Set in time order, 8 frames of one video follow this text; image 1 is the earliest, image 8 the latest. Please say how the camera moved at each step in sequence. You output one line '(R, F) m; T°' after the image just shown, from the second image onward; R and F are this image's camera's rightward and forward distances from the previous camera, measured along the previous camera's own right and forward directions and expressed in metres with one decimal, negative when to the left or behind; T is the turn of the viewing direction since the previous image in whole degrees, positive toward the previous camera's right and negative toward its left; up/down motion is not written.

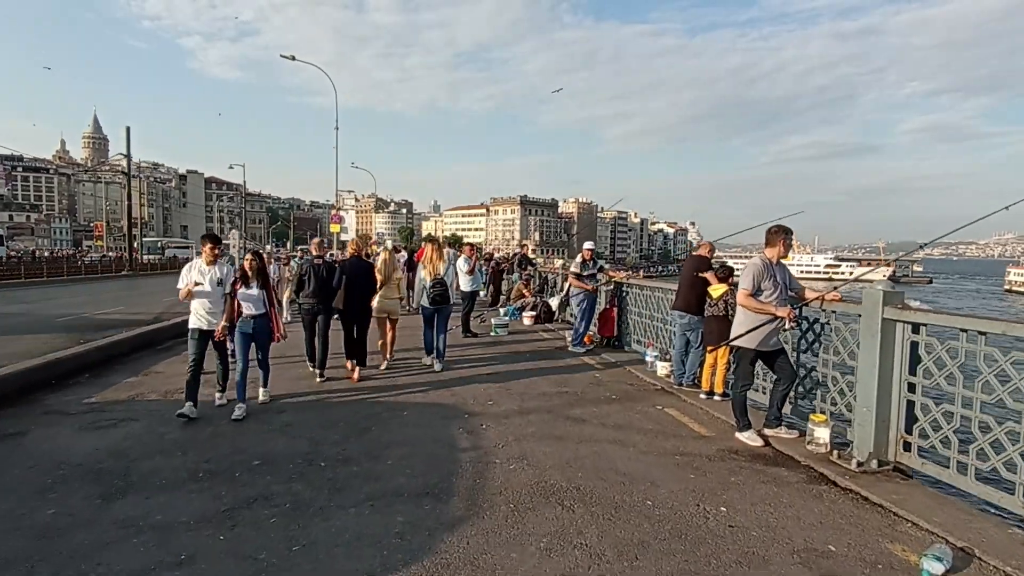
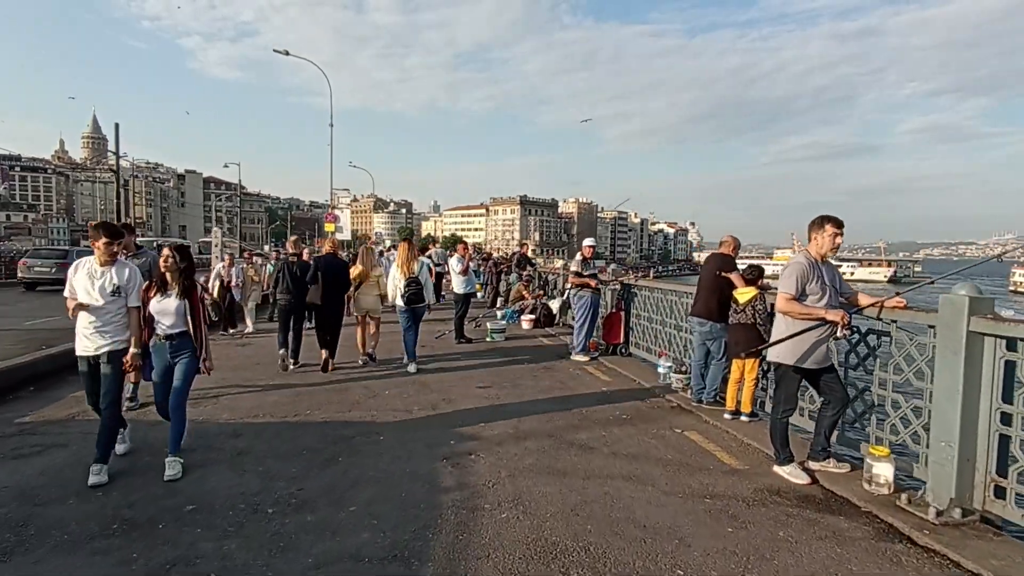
(0.0, +0.9) m; 0°
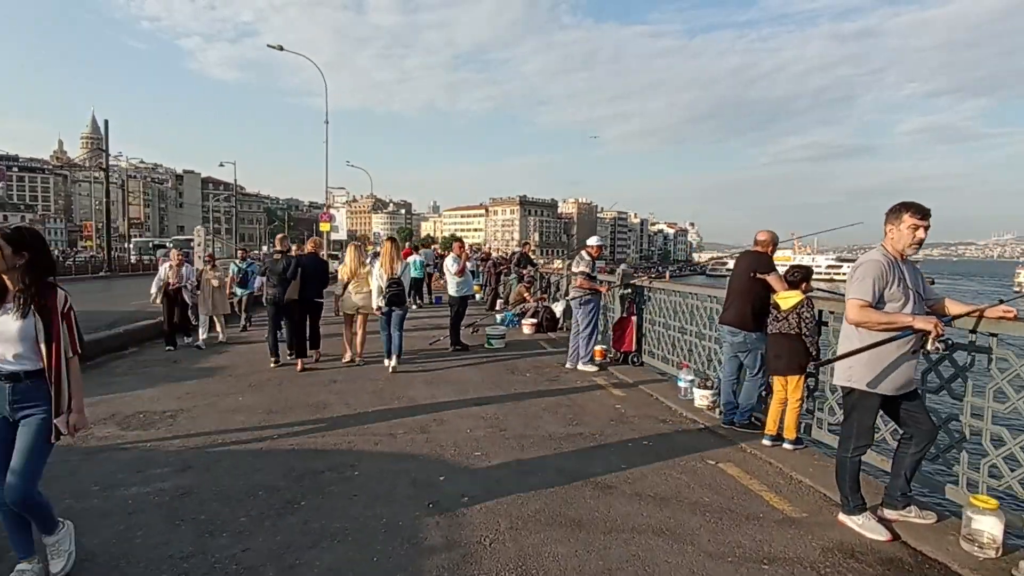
(0.0, +0.9) m; 0°
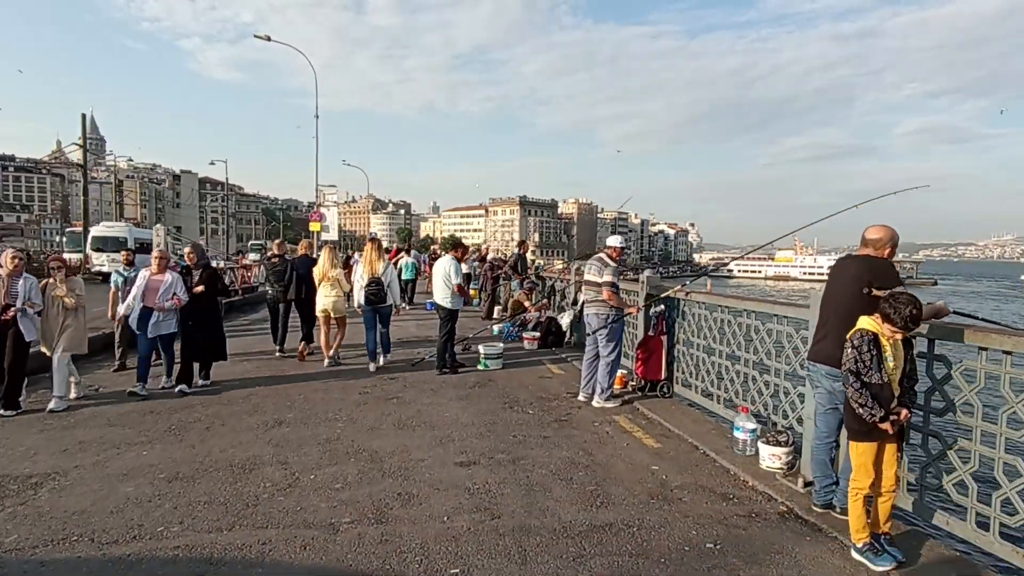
(0.0, +1.7) m; 0°
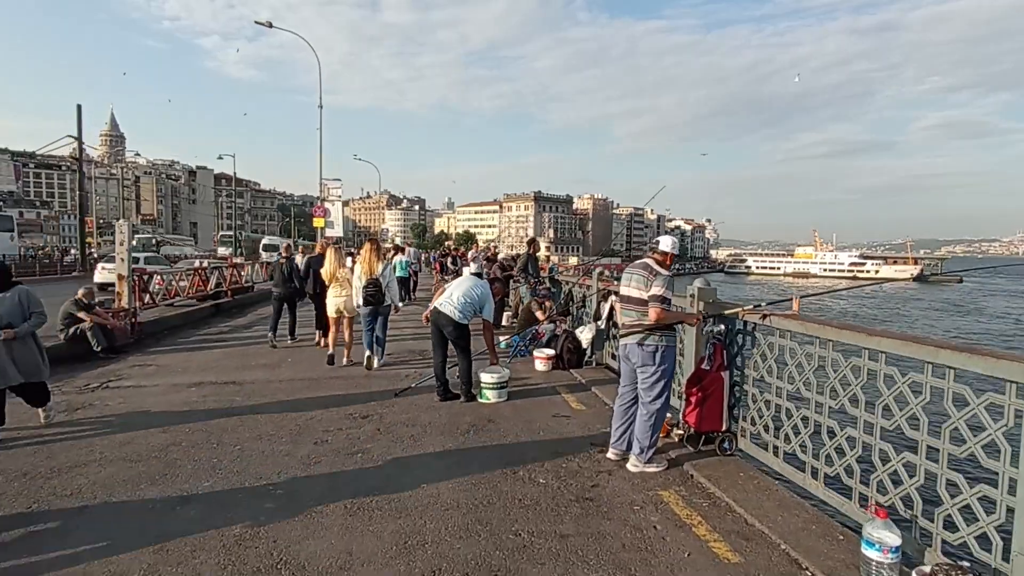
(+0.1, +1.7) m; -1°
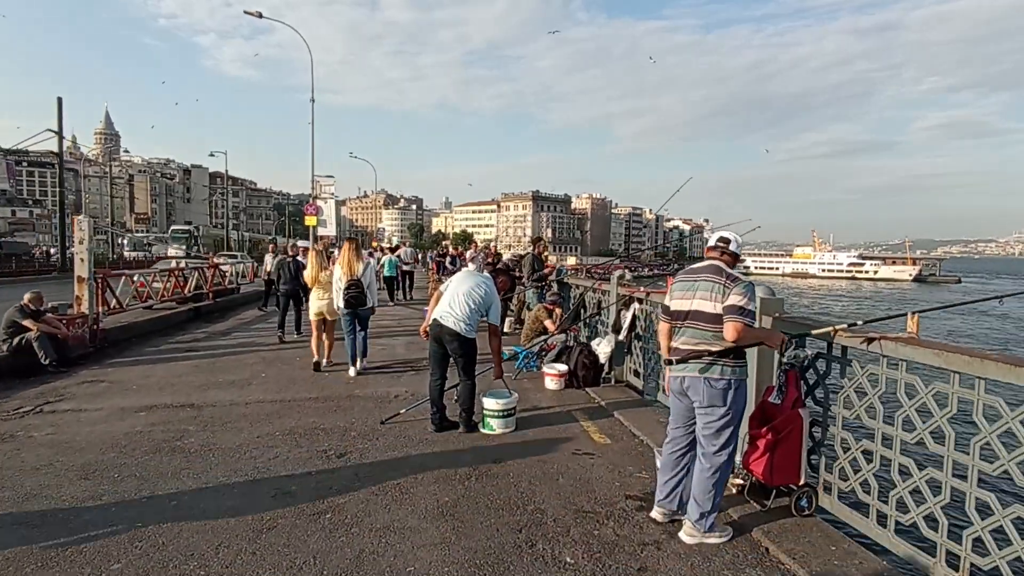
(-0.1, +1.1) m; 0°
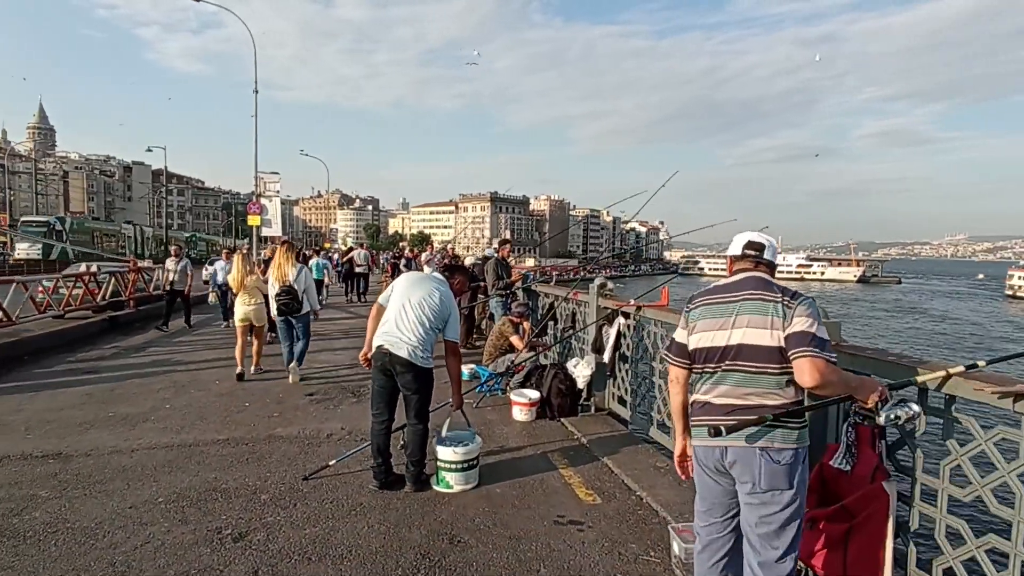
(0.0, +1.2) m; +4°
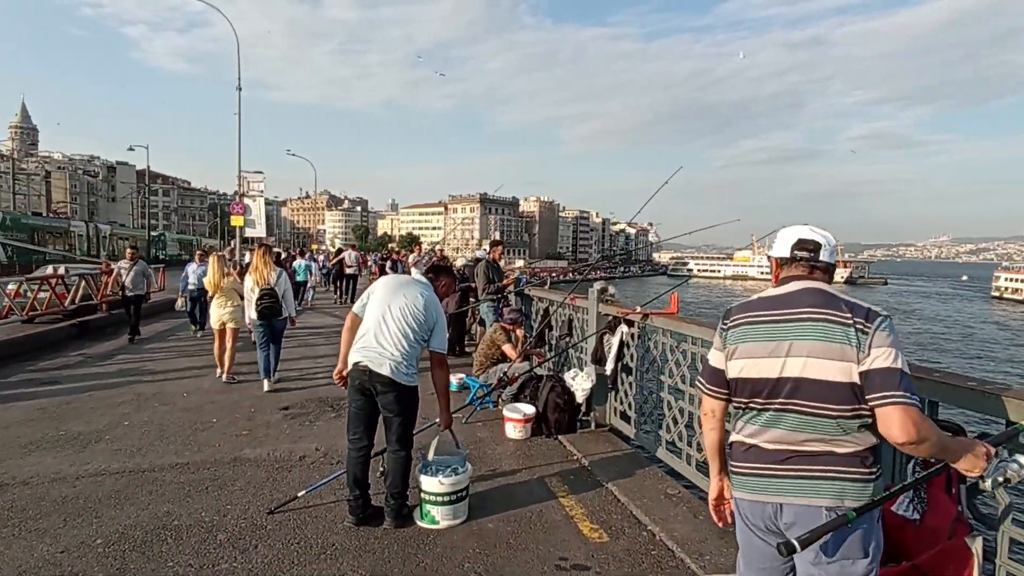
(0.0, +0.5) m; +1°
